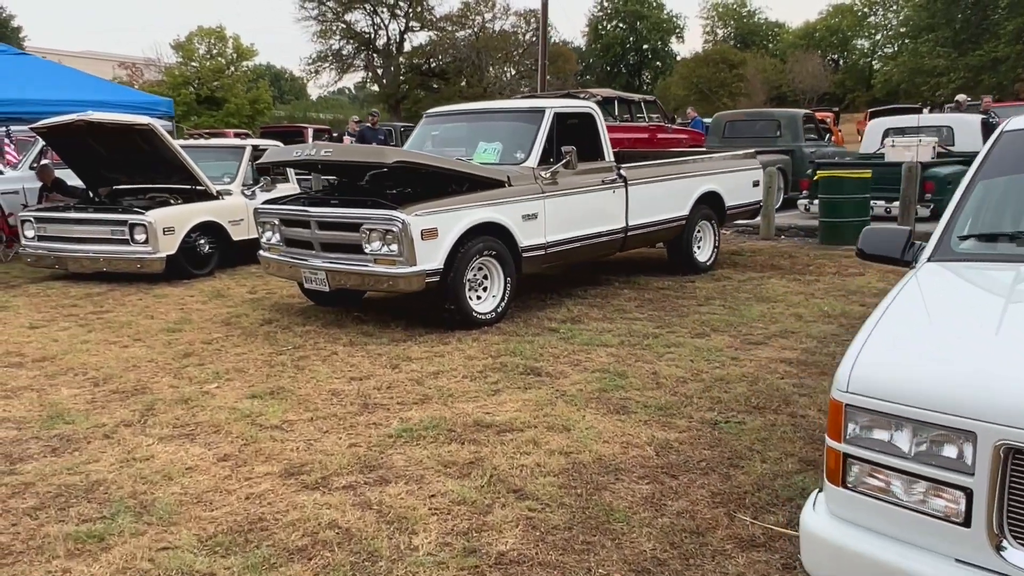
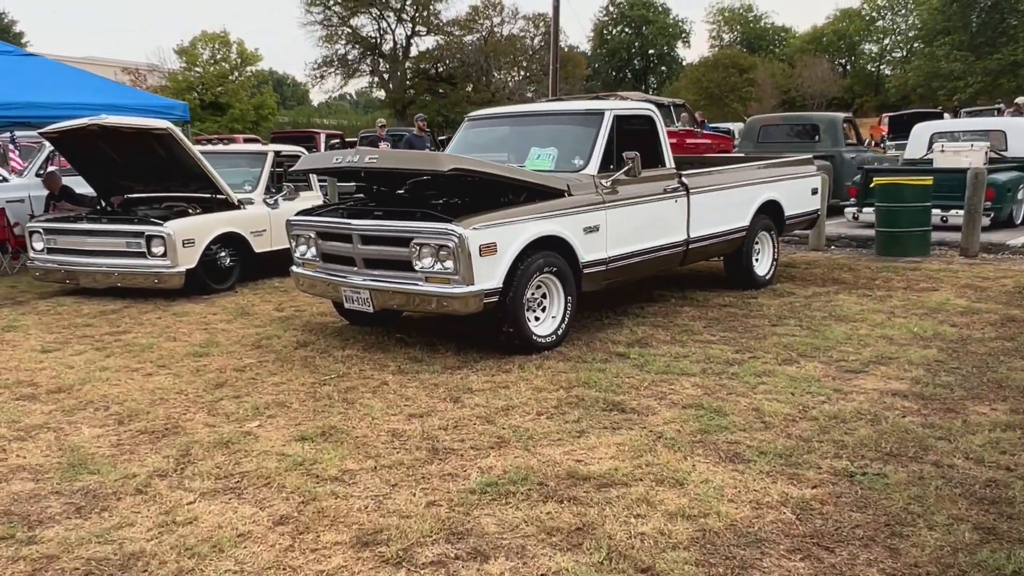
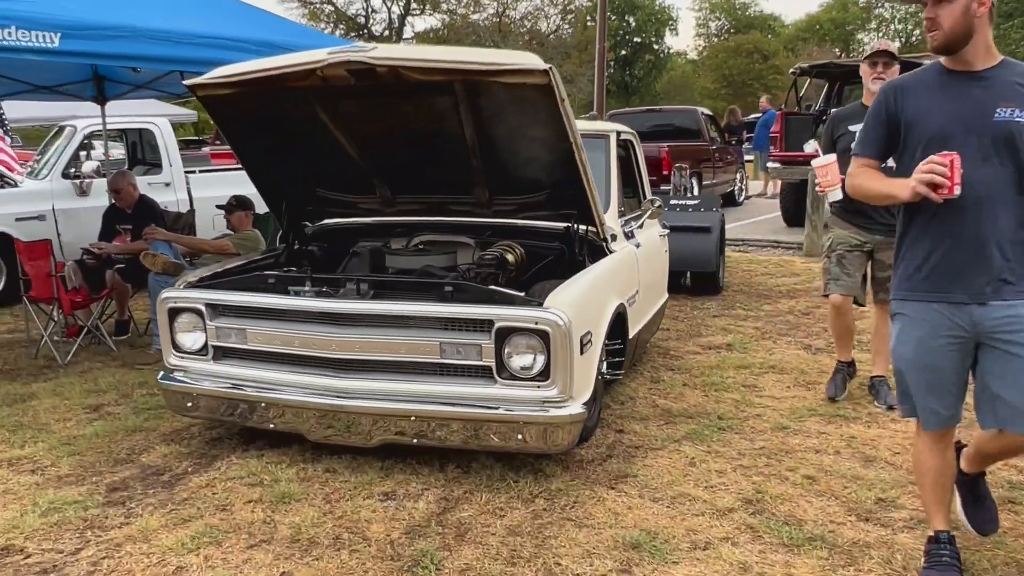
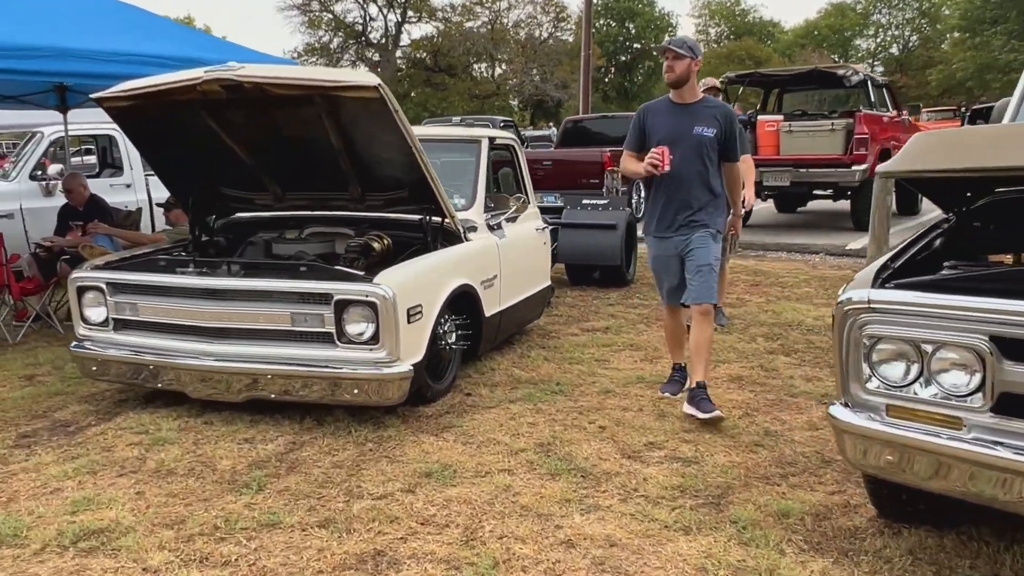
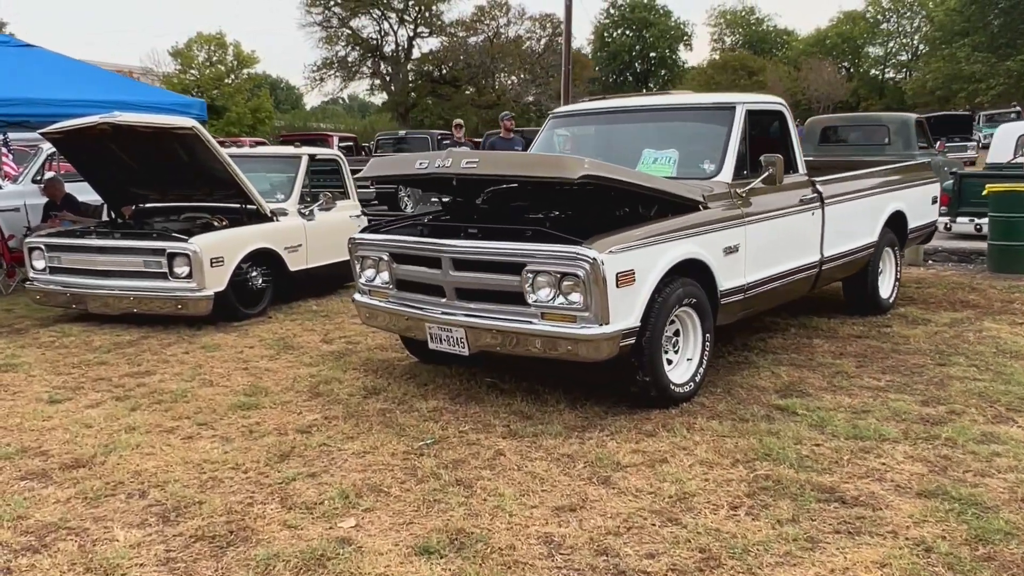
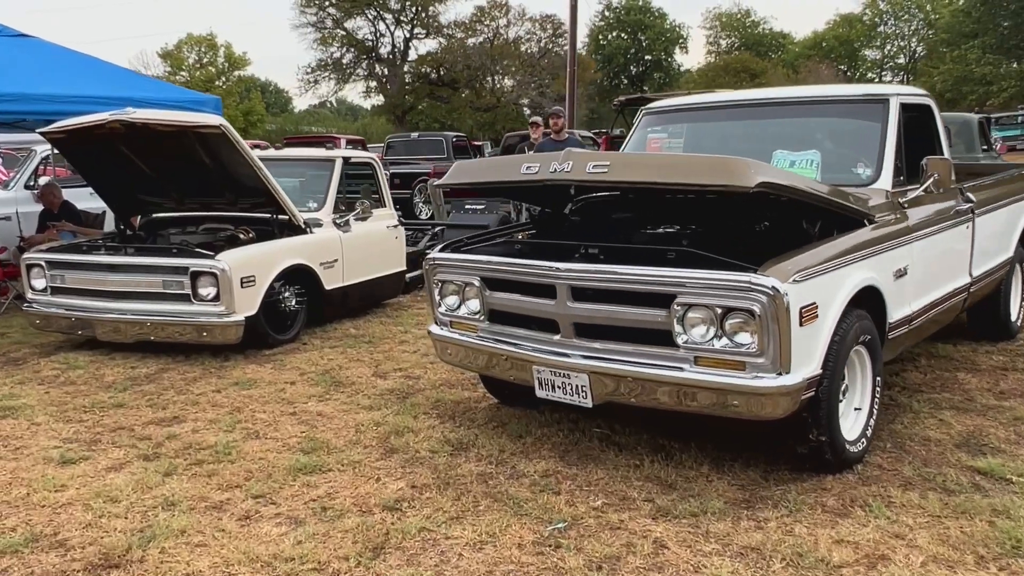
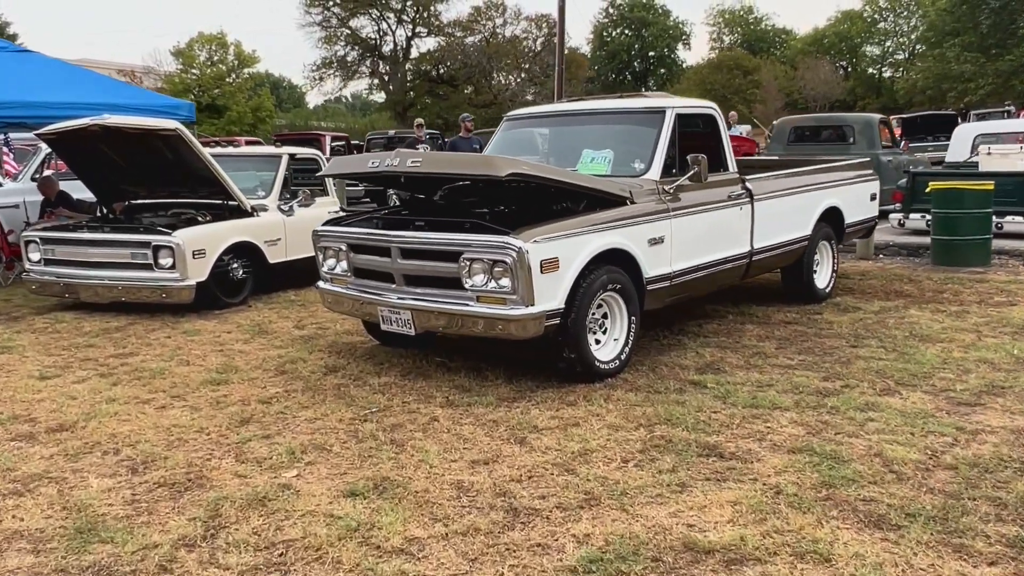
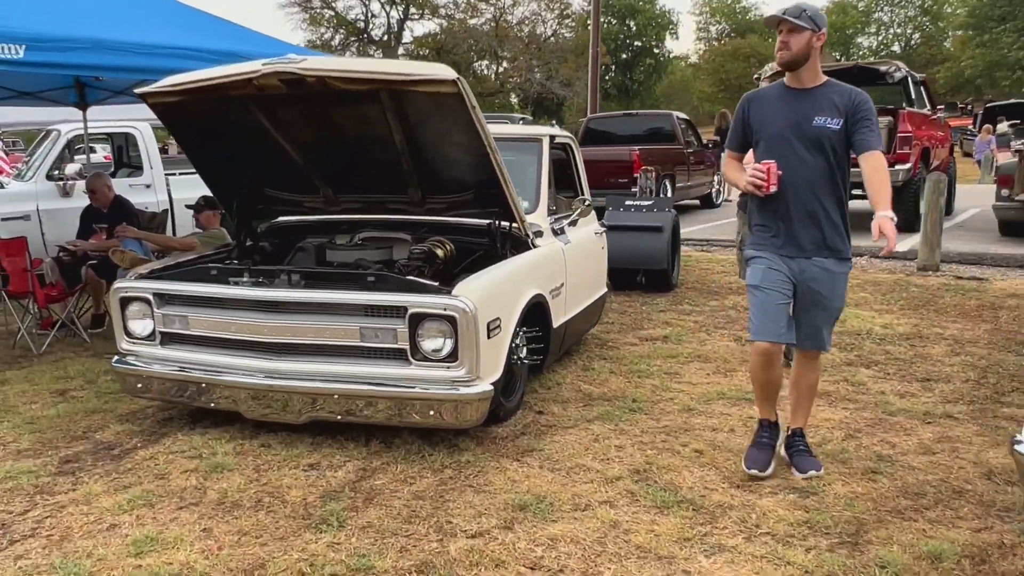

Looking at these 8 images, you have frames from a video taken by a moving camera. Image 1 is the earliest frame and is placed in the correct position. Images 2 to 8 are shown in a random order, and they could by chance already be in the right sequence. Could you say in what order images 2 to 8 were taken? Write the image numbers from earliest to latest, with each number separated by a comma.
2, 7, 5, 6, 4, 8, 3
